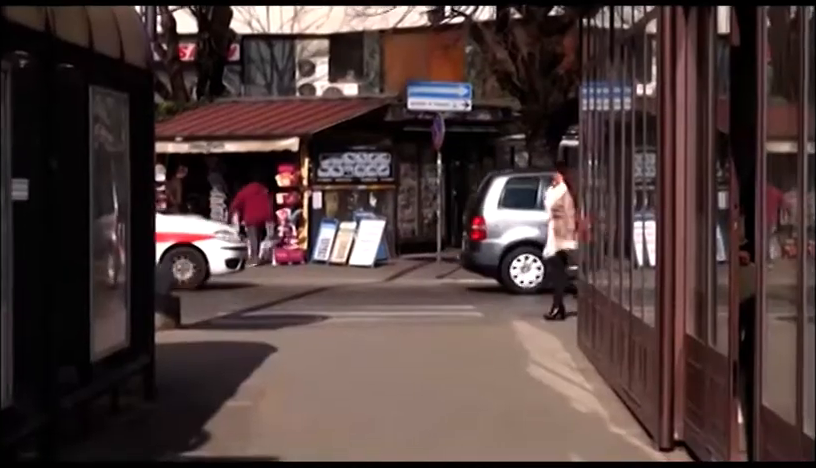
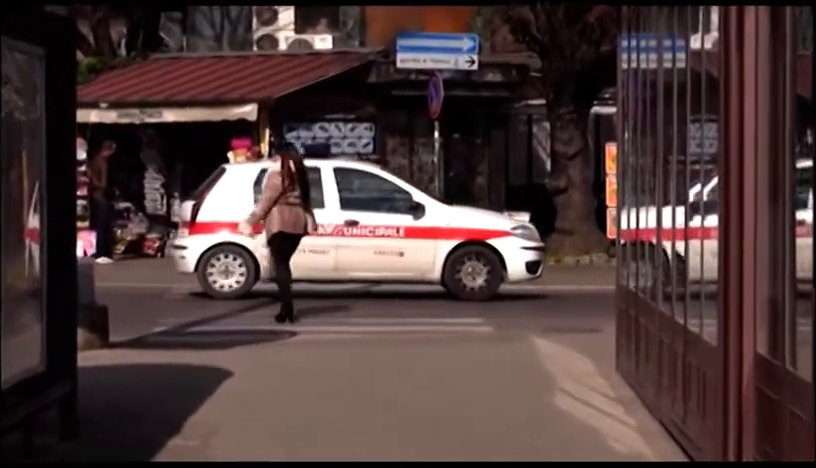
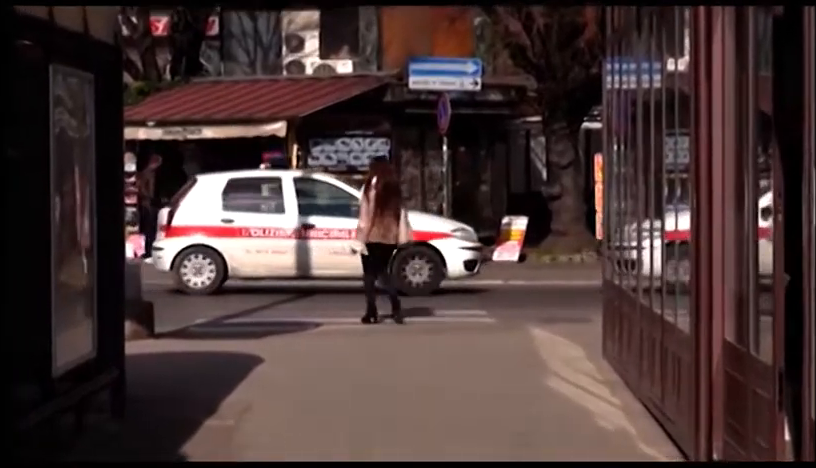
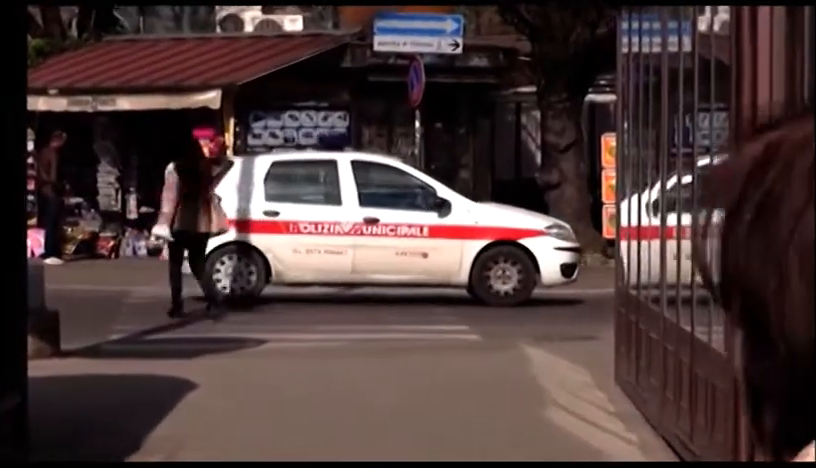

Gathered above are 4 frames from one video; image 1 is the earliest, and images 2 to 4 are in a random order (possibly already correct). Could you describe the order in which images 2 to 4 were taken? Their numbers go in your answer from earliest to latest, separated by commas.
3, 2, 4
